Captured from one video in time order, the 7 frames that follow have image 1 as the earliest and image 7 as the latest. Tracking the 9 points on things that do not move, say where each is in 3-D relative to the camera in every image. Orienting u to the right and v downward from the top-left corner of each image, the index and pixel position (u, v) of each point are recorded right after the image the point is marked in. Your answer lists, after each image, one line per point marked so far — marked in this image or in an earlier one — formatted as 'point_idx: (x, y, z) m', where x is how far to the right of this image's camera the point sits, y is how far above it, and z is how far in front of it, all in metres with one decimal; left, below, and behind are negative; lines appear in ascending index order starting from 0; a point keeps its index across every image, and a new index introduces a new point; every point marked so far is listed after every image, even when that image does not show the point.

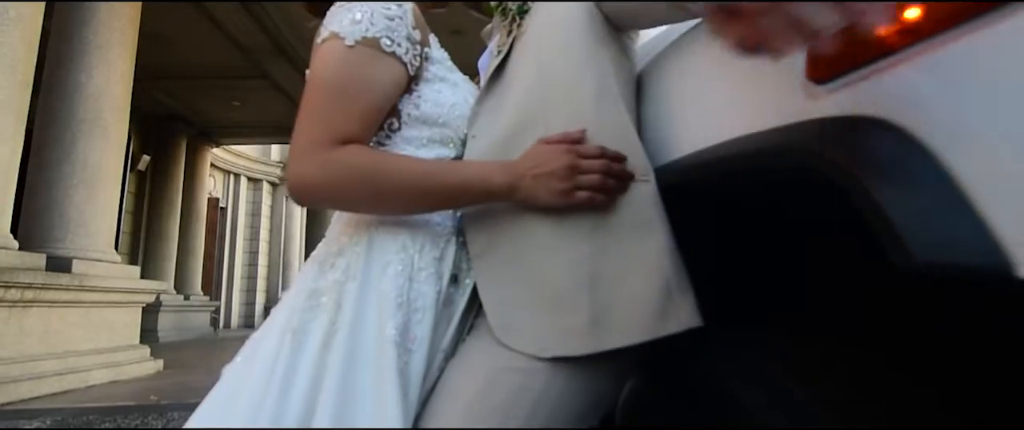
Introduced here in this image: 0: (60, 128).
0: (-4.8, +0.9, +5.6) m
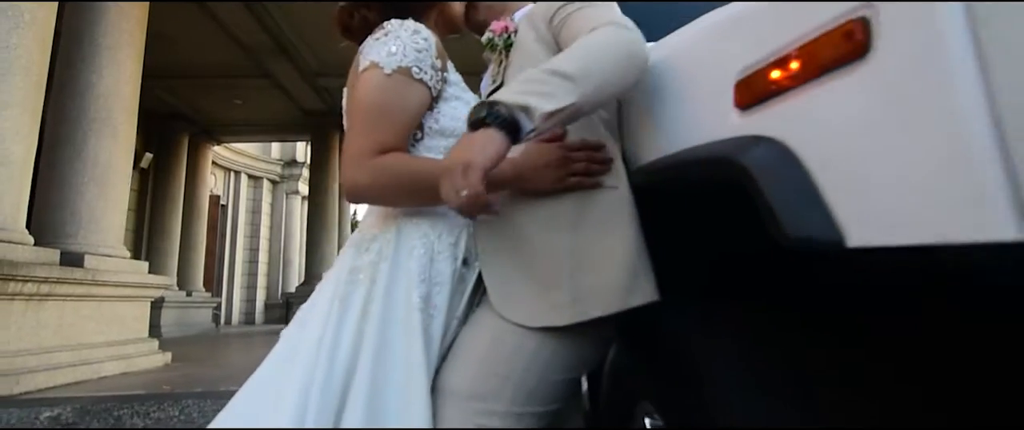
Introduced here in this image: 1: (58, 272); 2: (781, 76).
0: (-4.8, +1.0, +5.8) m
1: (-4.2, -0.5, +4.9) m
2: (+0.3, +0.2, +0.7) m
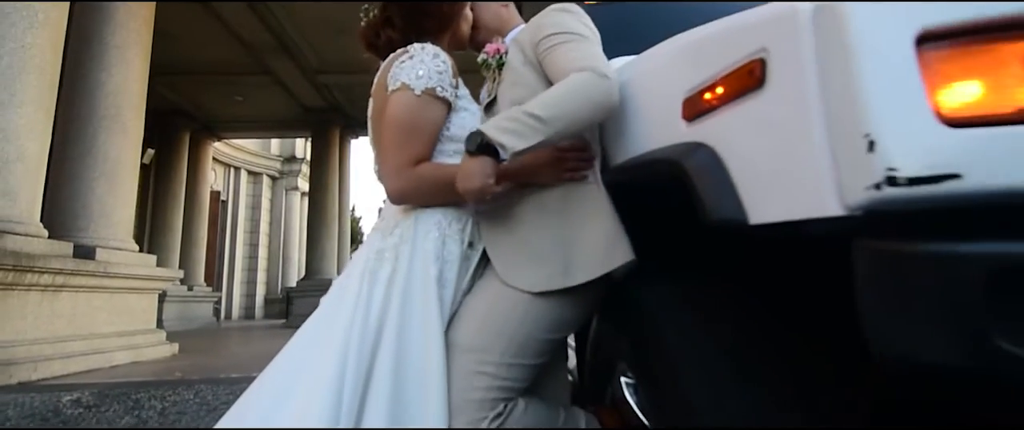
0: (-4.9, +1.0, +5.9) m
1: (-4.2, -0.5, +5.1) m
2: (+0.3, +0.2, +0.8) m
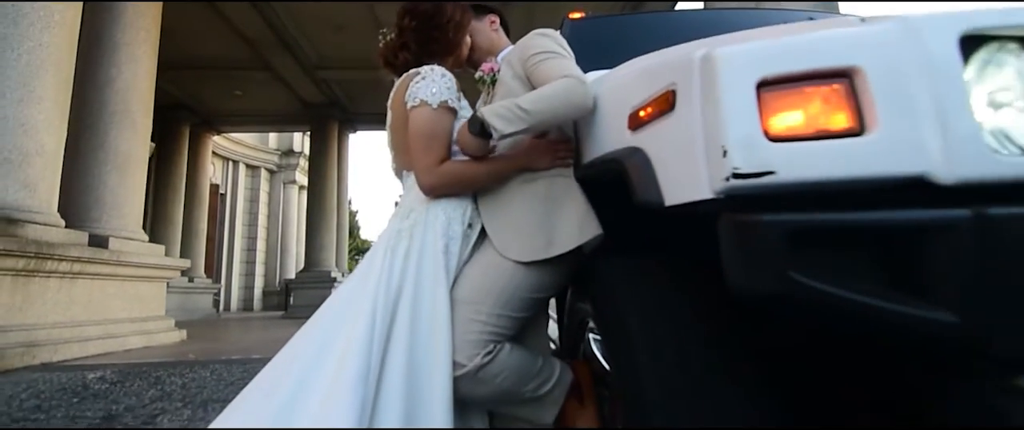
0: (-4.9, +1.1, +6.2) m
1: (-4.3, -0.4, +5.3) m
2: (+0.3, +0.2, +1.1) m
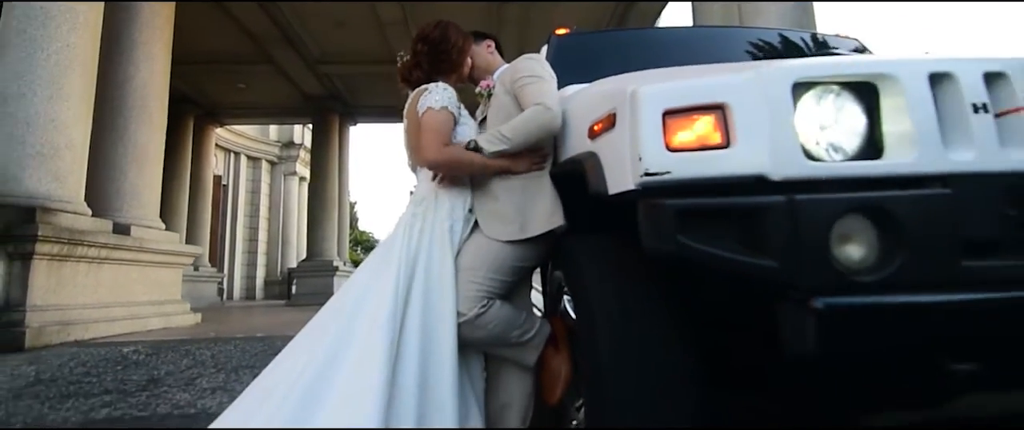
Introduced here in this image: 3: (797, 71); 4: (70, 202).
0: (-5.0, +1.3, +6.5) m
1: (-4.4, -0.3, +5.7) m
2: (+0.3, +0.3, +1.6) m
3: (+0.7, +0.3, +1.2) m
4: (-4.6, +0.1, +5.4) m
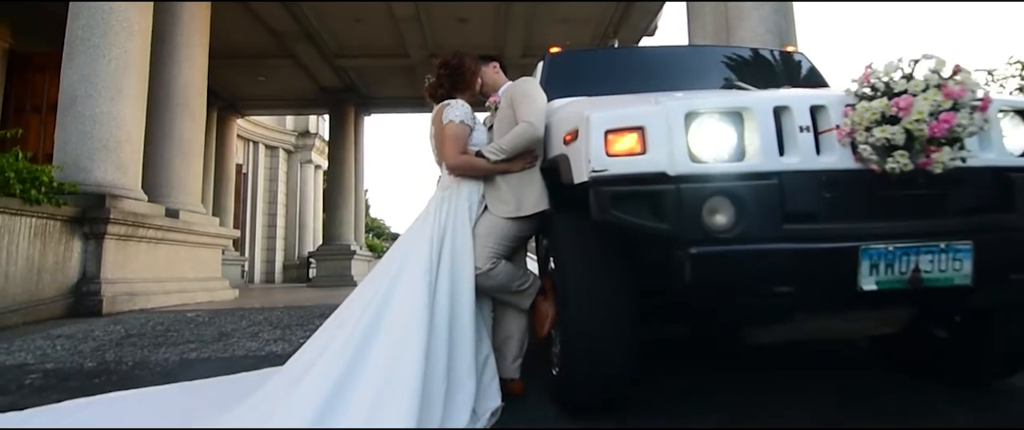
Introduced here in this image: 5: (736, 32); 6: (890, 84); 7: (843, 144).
0: (-4.9, +1.5, +7.3) m
1: (-4.3, -0.1, +6.5) m
2: (+0.2, +0.3, +2.2) m
3: (+0.6, +0.4, +1.9) m
4: (-4.5, +0.3, +6.2) m
5: (+3.0, +2.4, +7.0) m
6: (+1.3, +0.5, +1.9) m
7: (+1.2, +0.2, +1.8) m
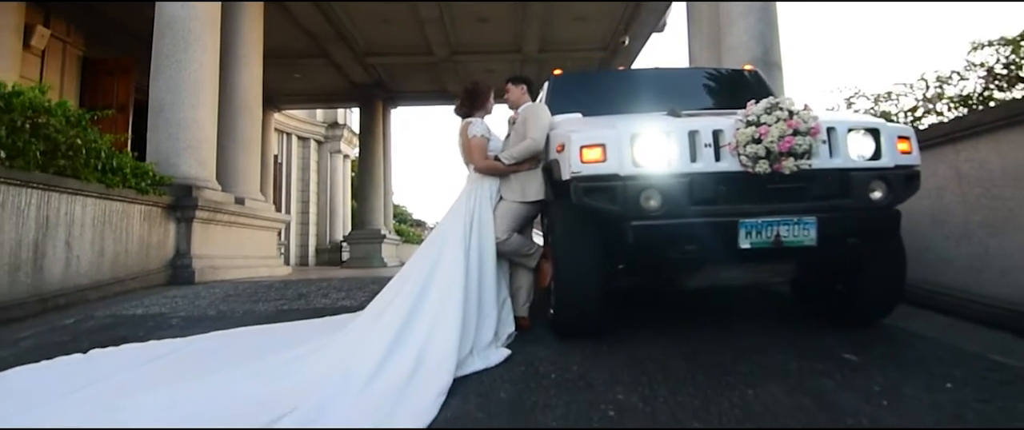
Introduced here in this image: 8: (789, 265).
0: (-4.6, +1.7, +8.5) m
1: (-4.1, +0.1, +7.8) m
2: (+0.3, +0.4, +3.3) m
3: (+0.7, +0.5, +2.9) m
4: (-4.3, +0.5, +7.5) m
5: (+3.2, +2.7, +7.9) m
6: (+1.4, +0.5, +2.9) m
7: (+1.2, +0.3, +2.9) m
8: (+1.7, -0.3, +3.2) m
